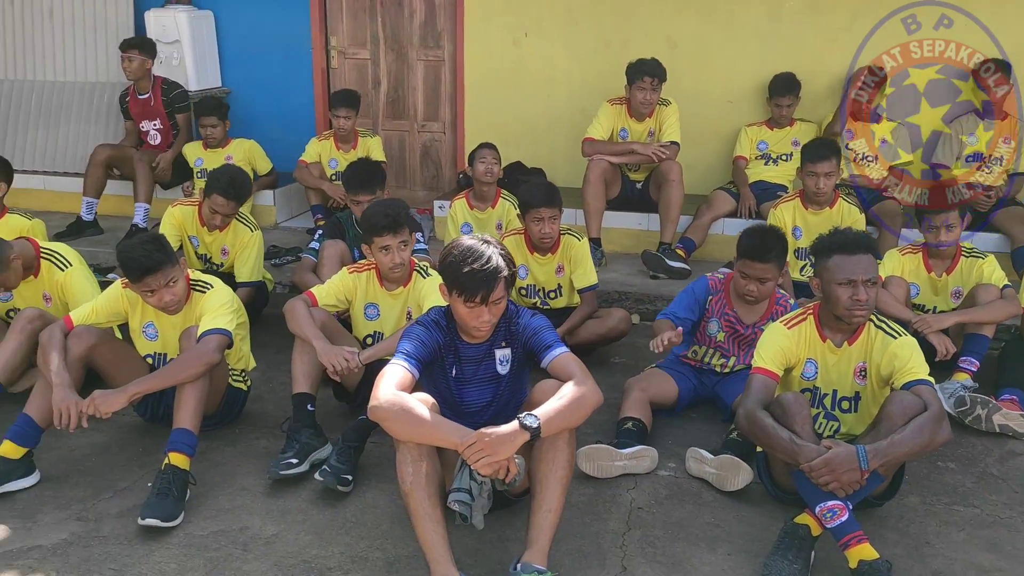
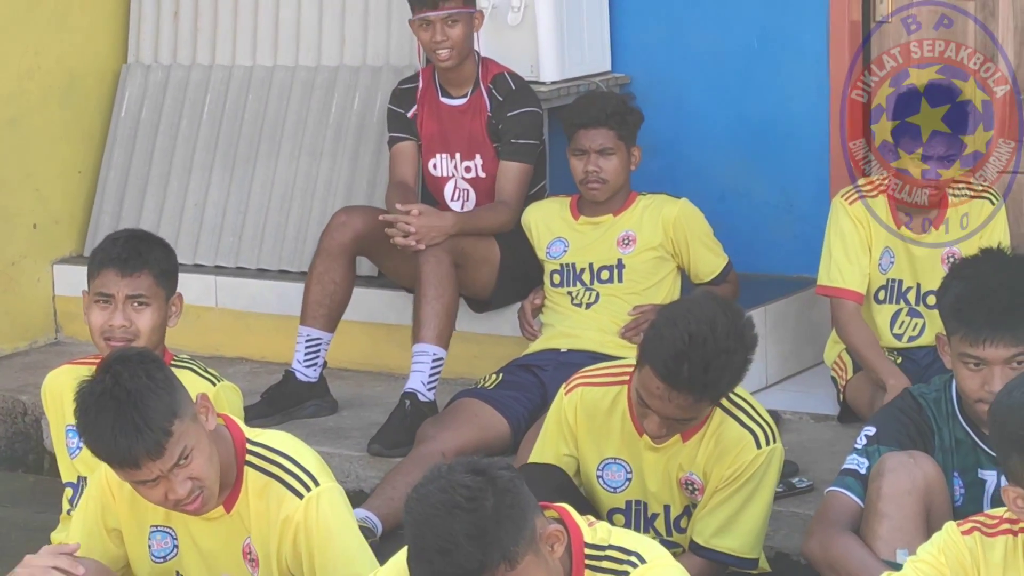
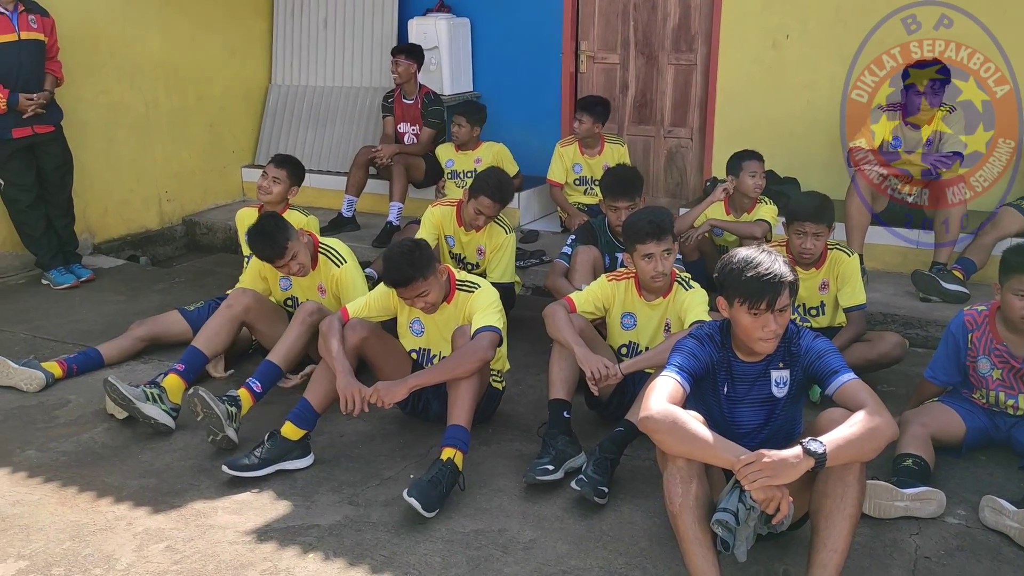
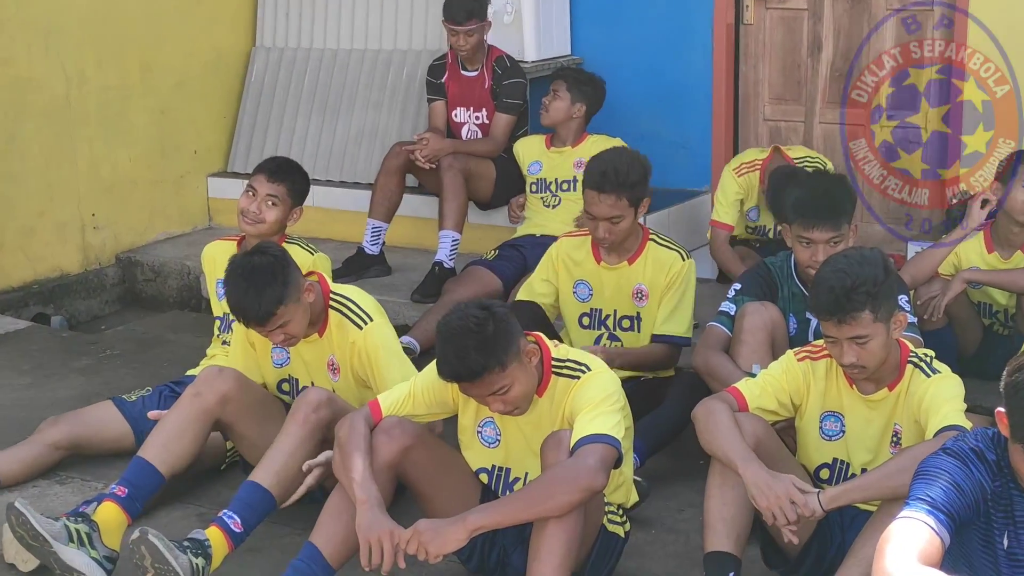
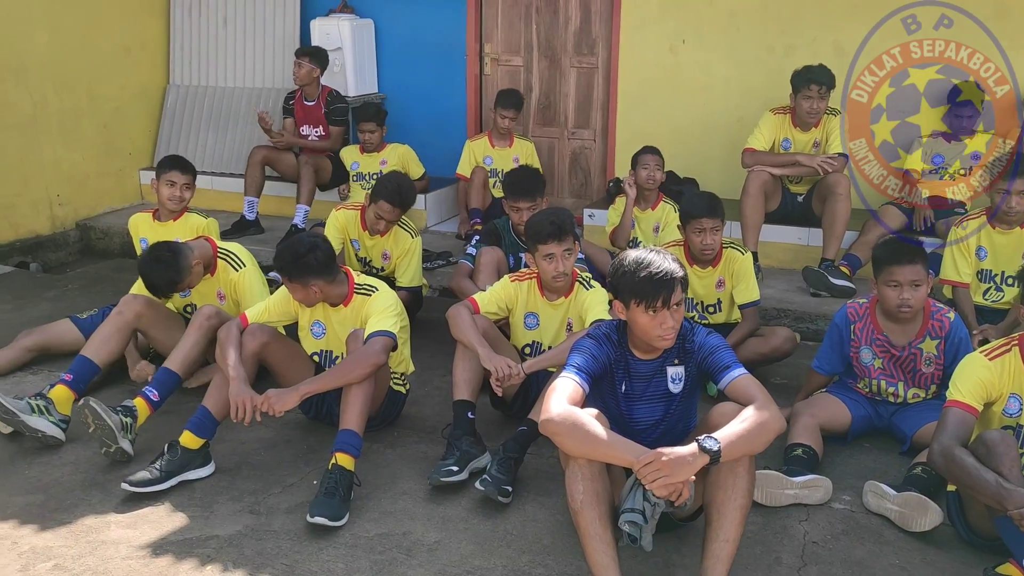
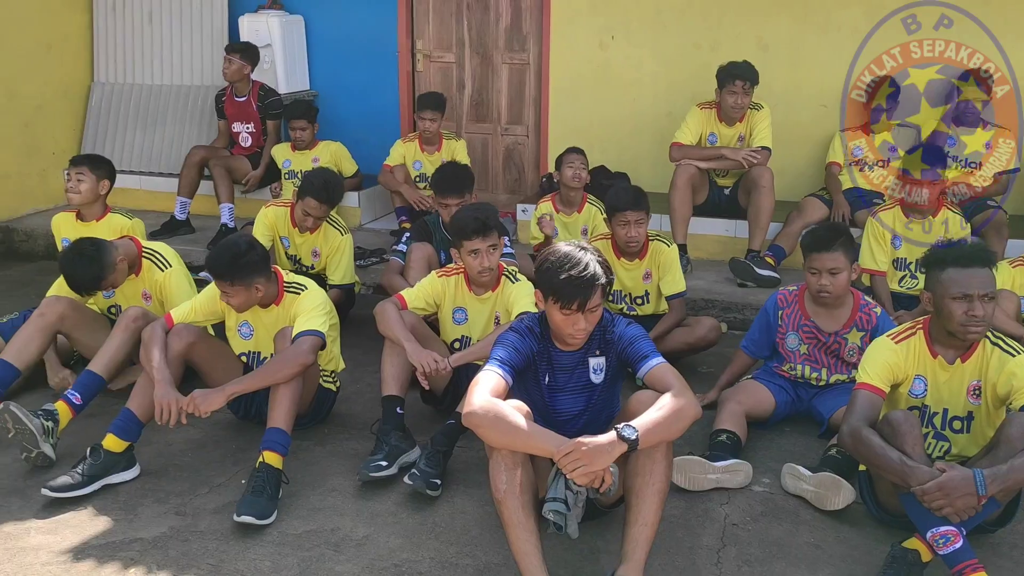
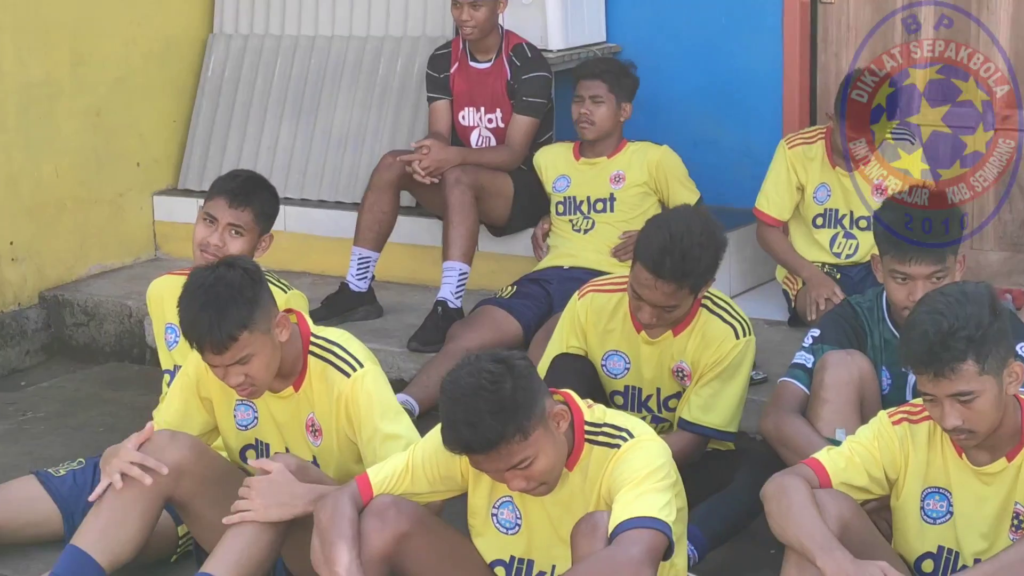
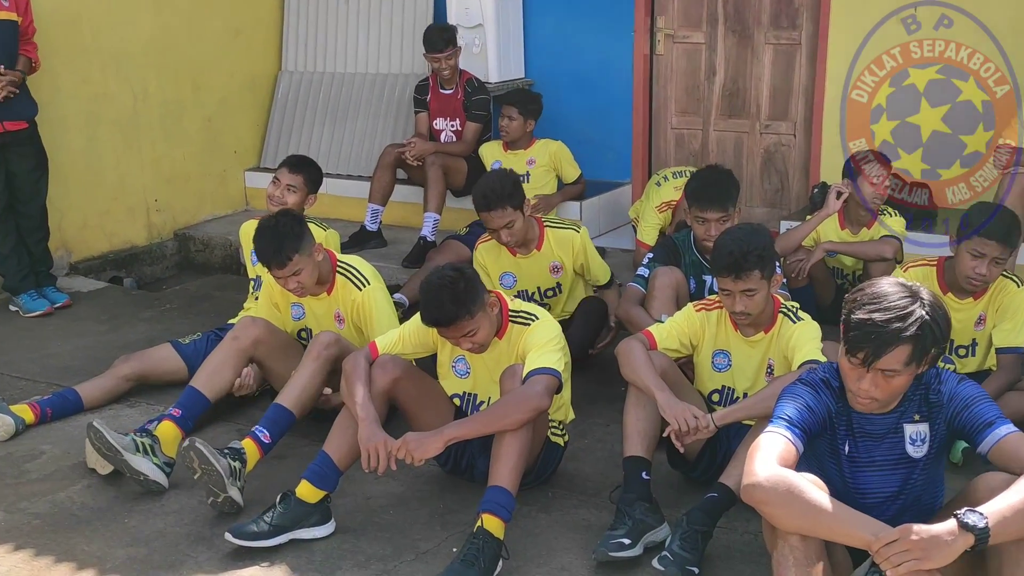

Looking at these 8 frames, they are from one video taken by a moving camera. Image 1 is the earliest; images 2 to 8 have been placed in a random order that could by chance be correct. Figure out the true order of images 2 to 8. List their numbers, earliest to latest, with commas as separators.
6, 5, 3, 8, 4, 7, 2
